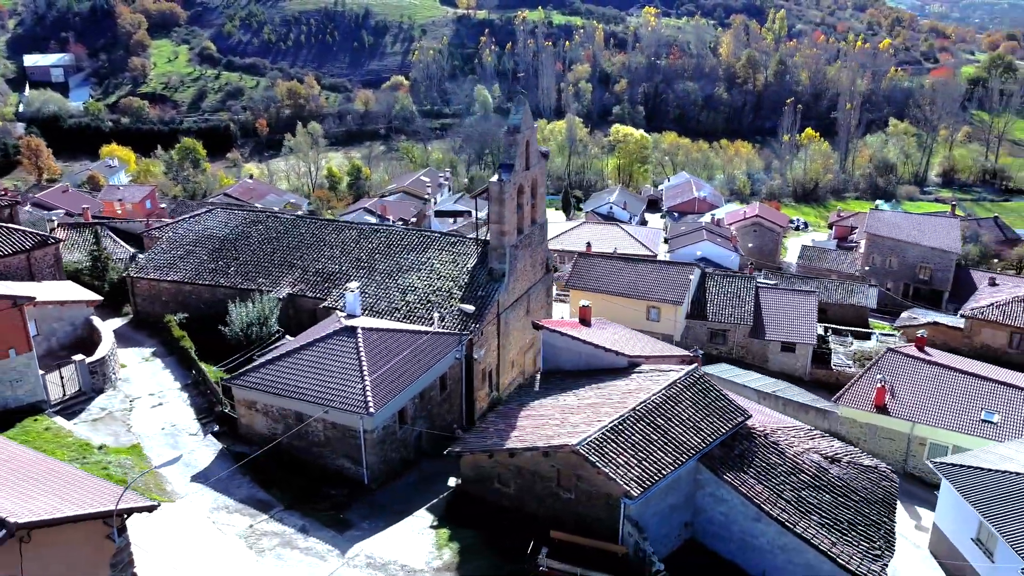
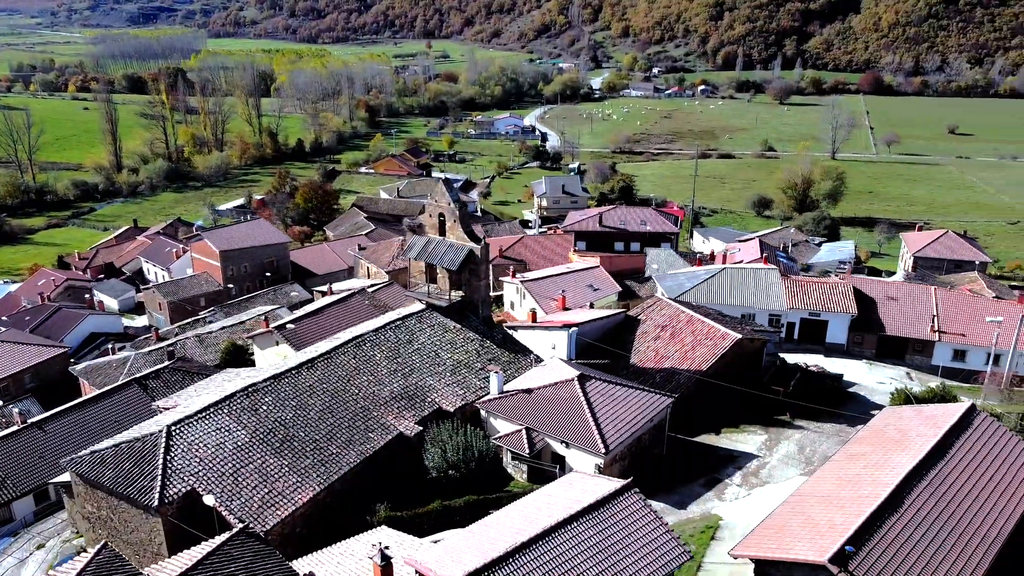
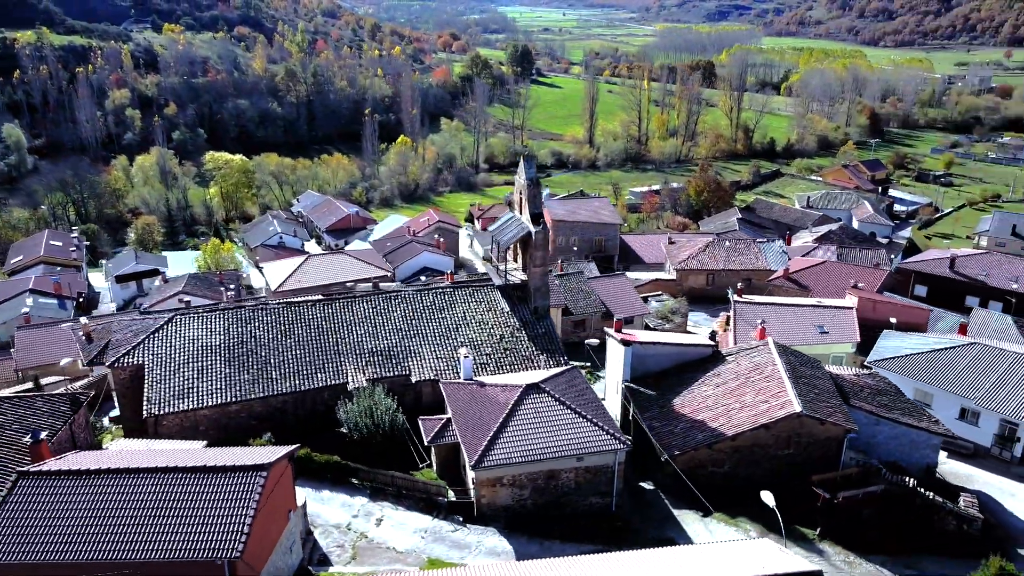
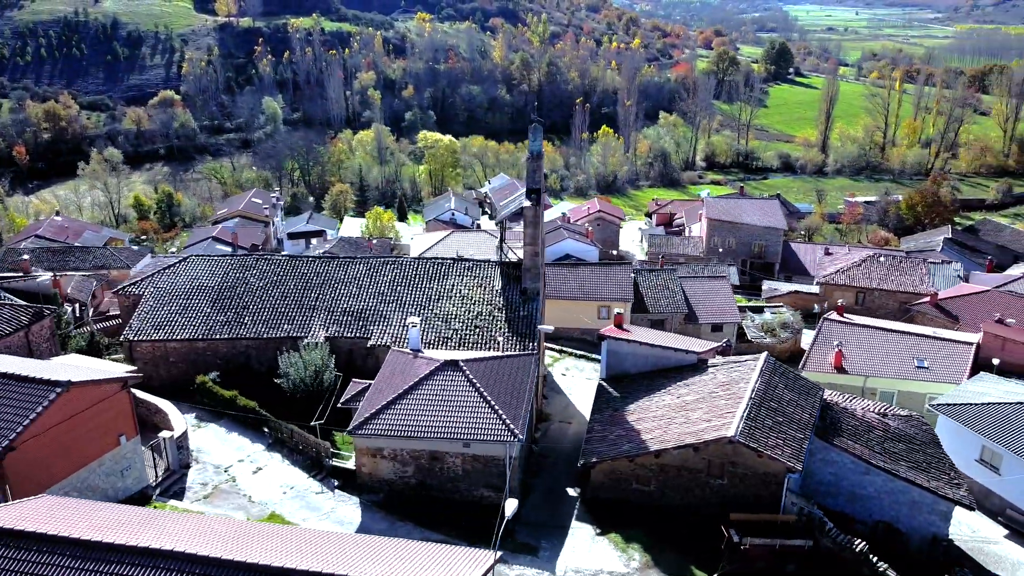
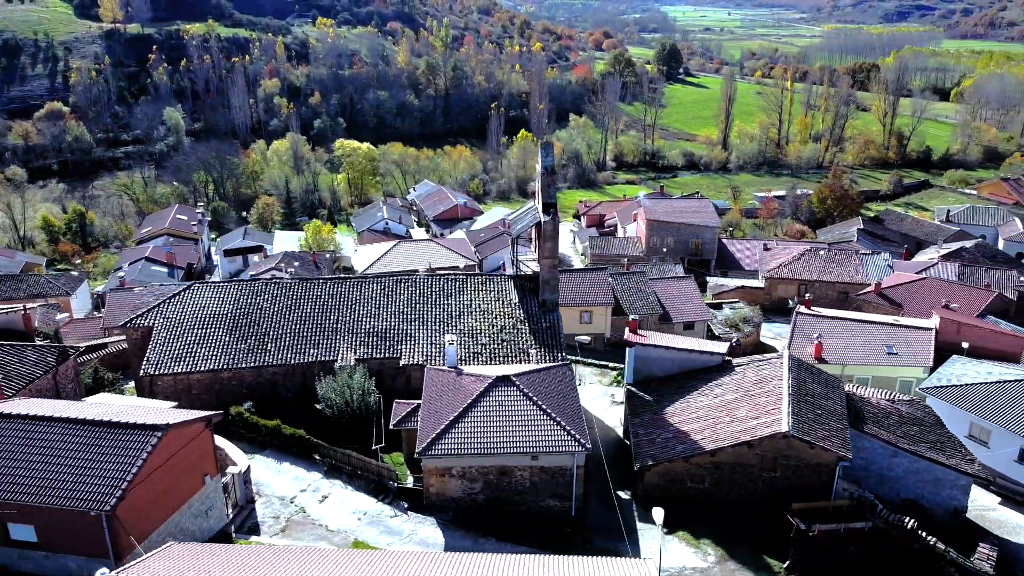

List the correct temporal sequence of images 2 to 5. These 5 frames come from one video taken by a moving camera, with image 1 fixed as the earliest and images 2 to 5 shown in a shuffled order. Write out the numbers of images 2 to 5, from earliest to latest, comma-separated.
4, 5, 3, 2
